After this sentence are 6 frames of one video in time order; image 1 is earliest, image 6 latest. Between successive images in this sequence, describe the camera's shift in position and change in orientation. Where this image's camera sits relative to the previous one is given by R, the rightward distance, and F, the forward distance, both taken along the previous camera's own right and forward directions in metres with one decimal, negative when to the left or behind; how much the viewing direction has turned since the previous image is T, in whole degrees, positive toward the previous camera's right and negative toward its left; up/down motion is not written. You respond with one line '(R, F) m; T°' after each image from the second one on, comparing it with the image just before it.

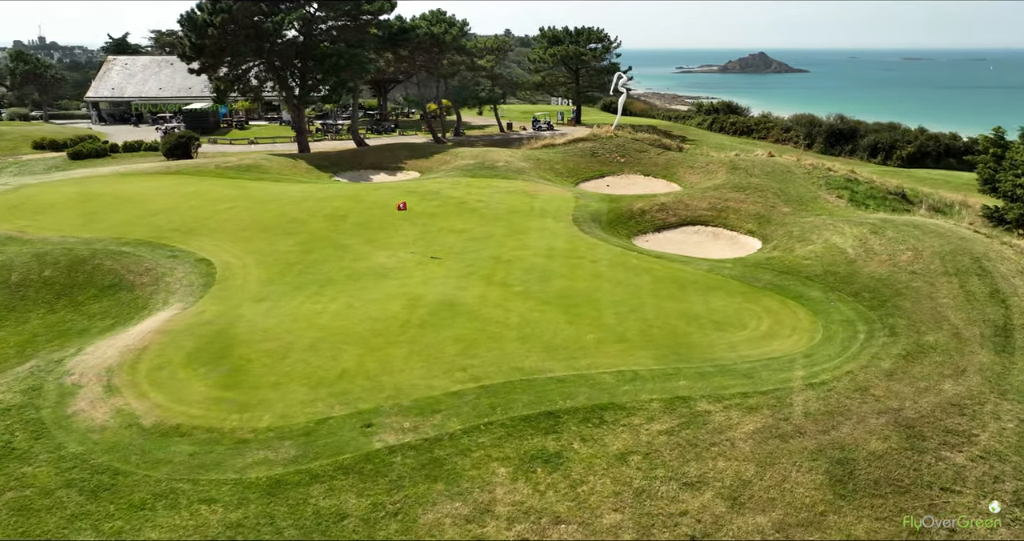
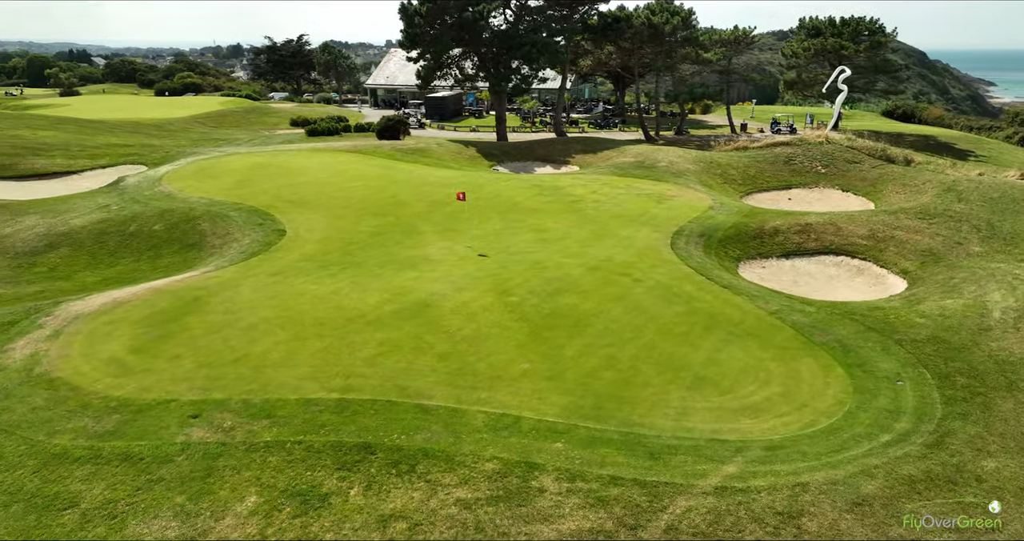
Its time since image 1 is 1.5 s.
(+6.5, +3.7) m; -23°
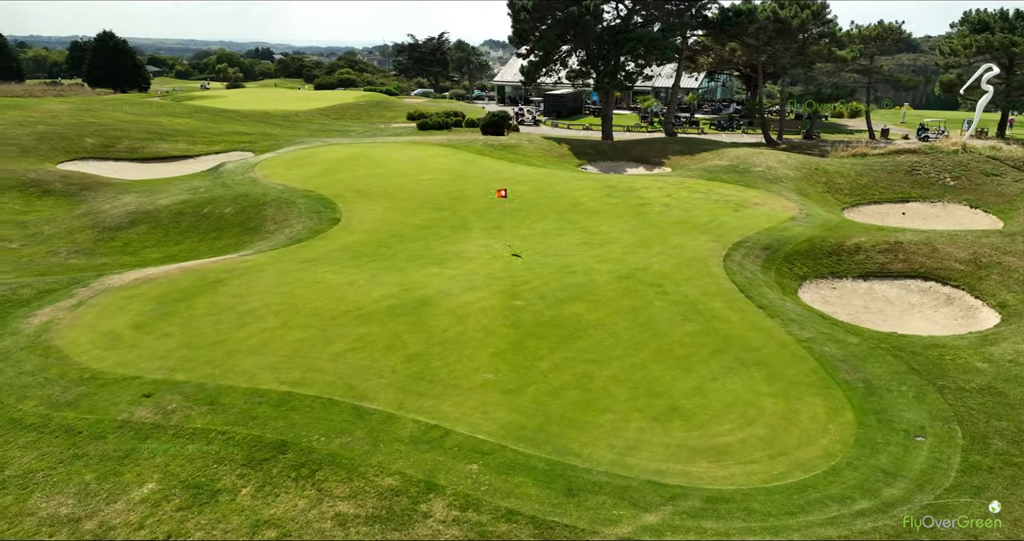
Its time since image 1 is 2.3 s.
(+3.0, +1.3) m; -11°
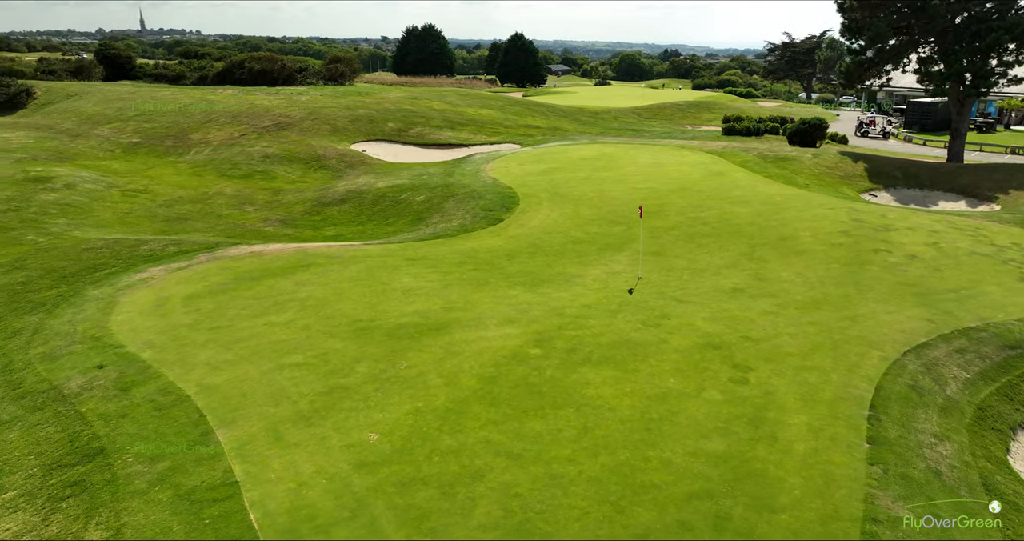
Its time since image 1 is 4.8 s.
(+5.7, +4.8) m; -29°
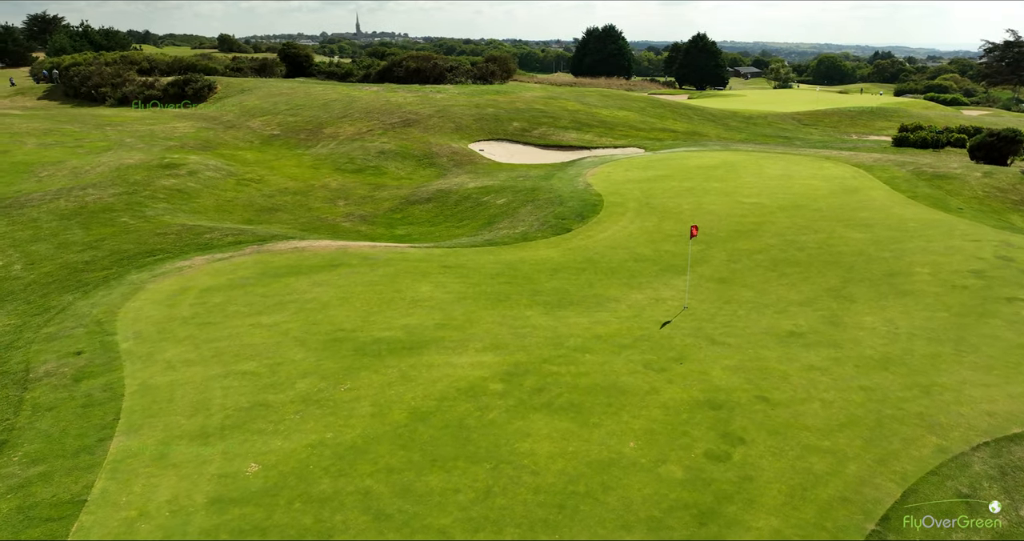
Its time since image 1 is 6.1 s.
(+3.1, +2.0) m; -14°
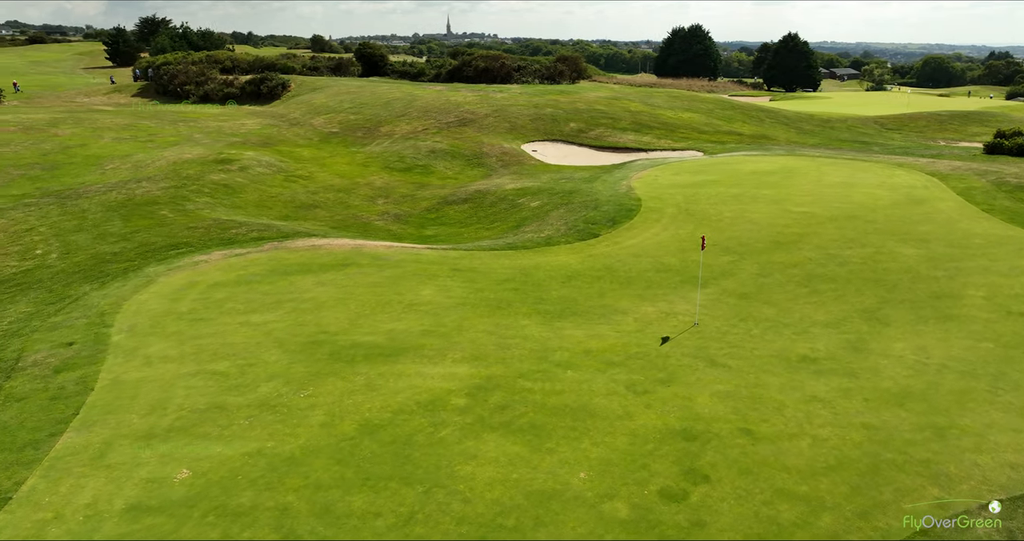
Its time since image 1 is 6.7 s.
(+1.6, +0.8) m; -6°
